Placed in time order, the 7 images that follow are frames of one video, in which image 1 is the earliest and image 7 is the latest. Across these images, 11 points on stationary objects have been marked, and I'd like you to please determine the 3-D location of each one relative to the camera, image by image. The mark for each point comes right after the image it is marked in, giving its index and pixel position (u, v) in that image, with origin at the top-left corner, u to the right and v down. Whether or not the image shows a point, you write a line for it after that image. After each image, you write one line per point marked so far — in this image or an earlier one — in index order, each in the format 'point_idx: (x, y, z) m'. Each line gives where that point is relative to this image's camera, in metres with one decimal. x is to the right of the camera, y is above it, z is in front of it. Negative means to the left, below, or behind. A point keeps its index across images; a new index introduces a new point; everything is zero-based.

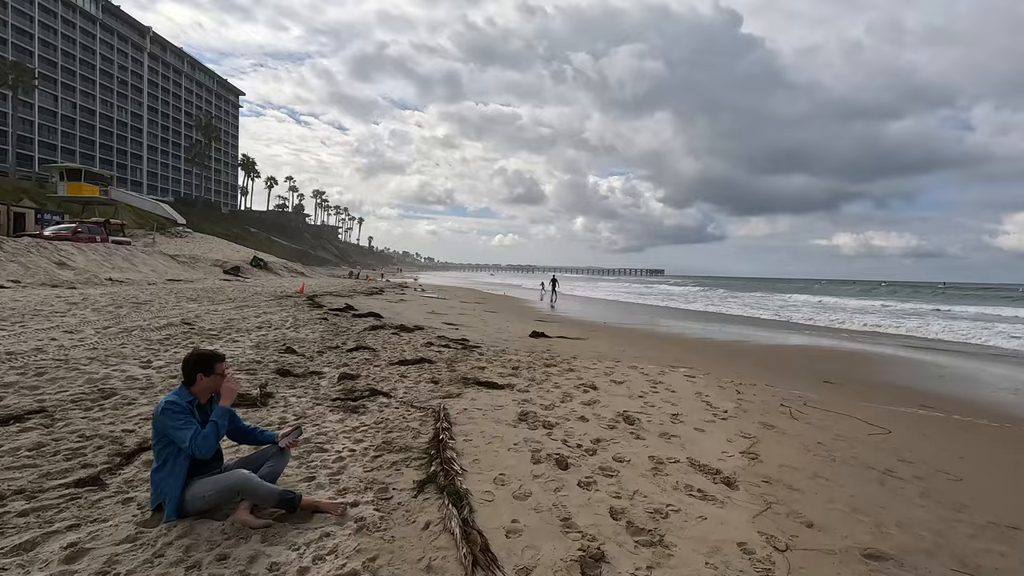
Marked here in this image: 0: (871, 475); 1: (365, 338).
0: (+3.0, -1.5, +4.4) m
1: (-3.0, -1.0, +10.7) m
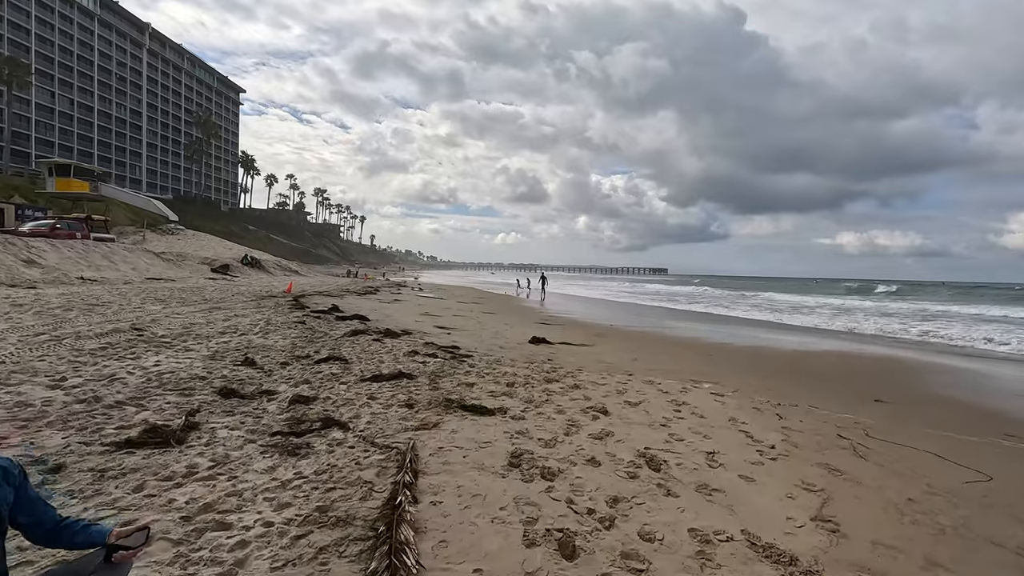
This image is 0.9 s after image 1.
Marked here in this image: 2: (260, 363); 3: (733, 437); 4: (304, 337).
0: (+2.9, -1.6, +3.1) m
1: (-3.0, -1.0, +9.4) m
2: (-3.7, -1.1, +7.8) m
3: (+2.1, -1.4, +5.1) m
4: (-3.9, -0.9, +10.2) m
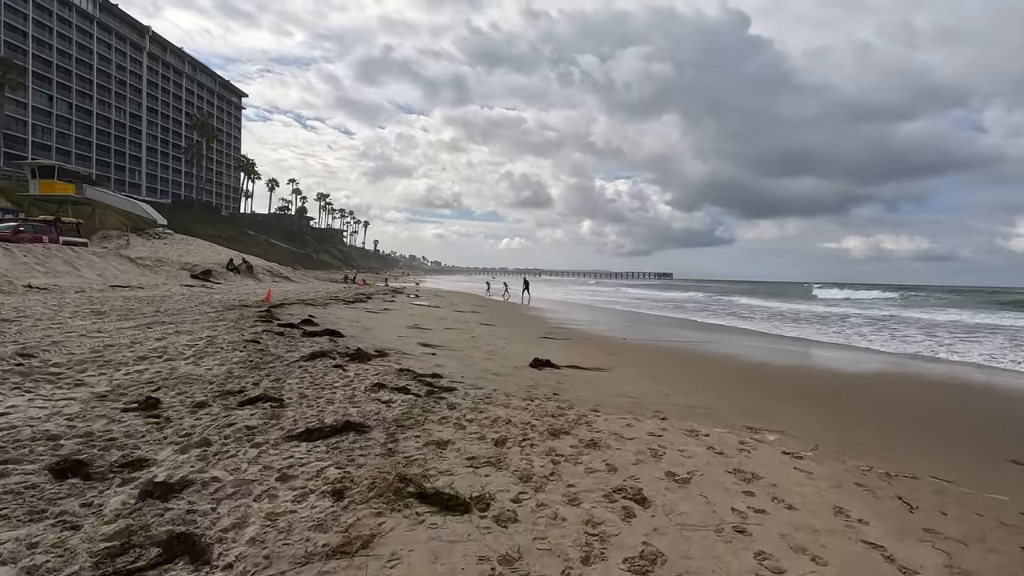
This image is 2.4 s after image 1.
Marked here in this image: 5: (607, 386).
0: (+2.8, -1.7, +1.0) m
1: (-3.1, -1.2, +7.4) m
2: (-3.8, -1.3, +5.8) m
3: (+2.0, -1.6, +3.1) m
4: (-4.0, -1.1, +8.1) m
5: (+1.4, -1.4, +7.8) m
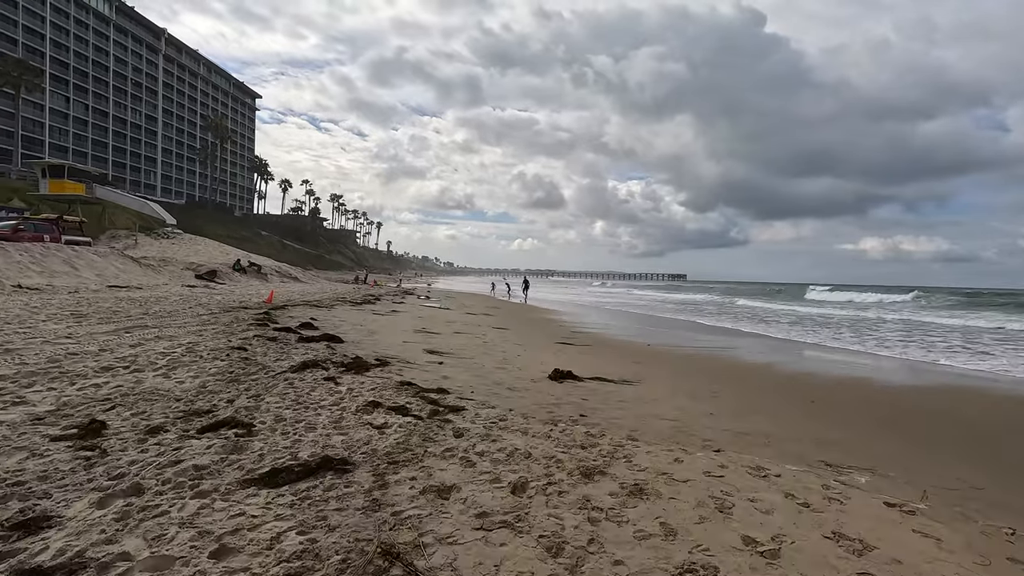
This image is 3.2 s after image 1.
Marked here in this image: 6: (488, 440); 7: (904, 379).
0: (+2.8, -1.7, -0.1) m
1: (-2.9, -1.2, +6.3) m
2: (-3.6, -1.3, +4.8) m
3: (+2.2, -1.6, +1.9) m
4: (-3.8, -1.1, +7.1) m
5: (+1.6, -1.4, +6.6) m
6: (-0.2, -1.4, +4.9) m
7: (+8.3, -1.9, +11.3) m
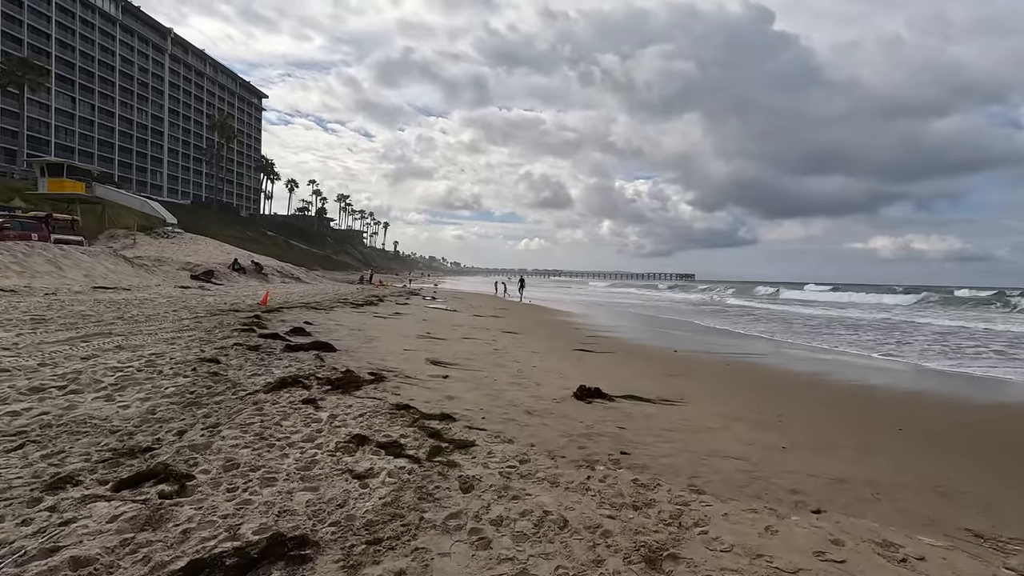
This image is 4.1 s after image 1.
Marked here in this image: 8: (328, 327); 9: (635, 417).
0: (+2.9, -1.7, -1.4) m
1: (-2.7, -1.2, +5.1) m
2: (-3.4, -1.3, +3.5) m
3: (+2.3, -1.6, +0.6) m
4: (-3.6, -1.2, +5.9) m
5: (+1.8, -1.5, +5.3) m
6: (0.0, -1.4, +3.6) m
7: (+8.5, -1.9, +9.9) m
8: (-4.5, -0.9, +13.0) m
9: (+1.4, -1.4, +5.9) m
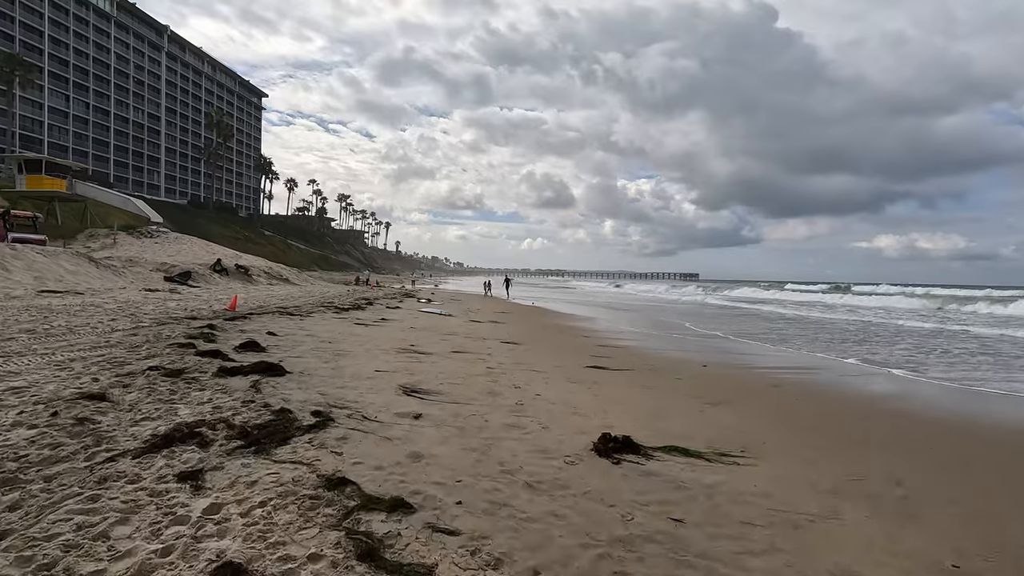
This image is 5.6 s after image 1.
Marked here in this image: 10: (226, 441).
0: (+2.9, -1.8, -3.5) m
1: (-2.7, -1.3, +3.1) m
2: (-3.5, -1.4, +1.5) m
3: (+2.2, -1.7, -1.4) m
4: (-3.6, -1.3, +3.9) m
5: (+1.7, -1.5, +3.3) m
6: (-0.1, -1.5, +1.6) m
7: (+8.5, -2.0, +7.8) m
8: (-4.5, -1.0, +11.0) m
9: (+1.3, -1.5, +3.9) m
10: (-2.4, -1.3, +4.4) m
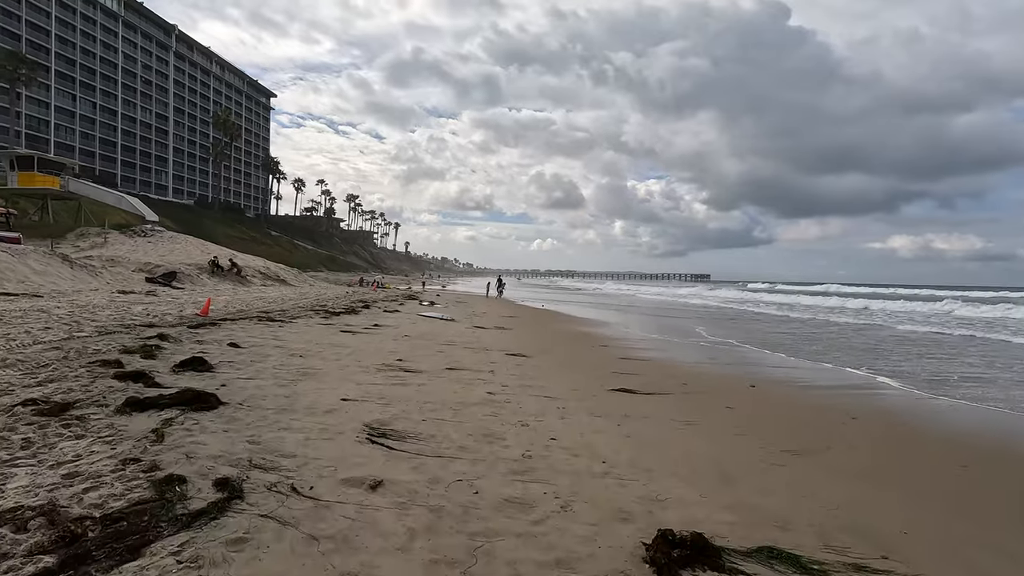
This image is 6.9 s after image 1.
0: (+2.7, -1.8, -5.4) m
1: (-2.8, -1.4, +1.2) m
2: (-3.5, -1.4, -0.3) m
3: (+2.1, -1.7, -3.3) m
4: (-3.6, -1.3, +2.1) m
5: (+1.7, -1.6, +1.4) m
6: (-0.1, -1.5, -0.3) m
7: (+8.6, -2.0, +5.8) m
8: (-4.4, -1.1, +9.2) m
9: (+1.3, -1.6, +2.0) m
10: (-2.4, -1.3, +2.6) m
